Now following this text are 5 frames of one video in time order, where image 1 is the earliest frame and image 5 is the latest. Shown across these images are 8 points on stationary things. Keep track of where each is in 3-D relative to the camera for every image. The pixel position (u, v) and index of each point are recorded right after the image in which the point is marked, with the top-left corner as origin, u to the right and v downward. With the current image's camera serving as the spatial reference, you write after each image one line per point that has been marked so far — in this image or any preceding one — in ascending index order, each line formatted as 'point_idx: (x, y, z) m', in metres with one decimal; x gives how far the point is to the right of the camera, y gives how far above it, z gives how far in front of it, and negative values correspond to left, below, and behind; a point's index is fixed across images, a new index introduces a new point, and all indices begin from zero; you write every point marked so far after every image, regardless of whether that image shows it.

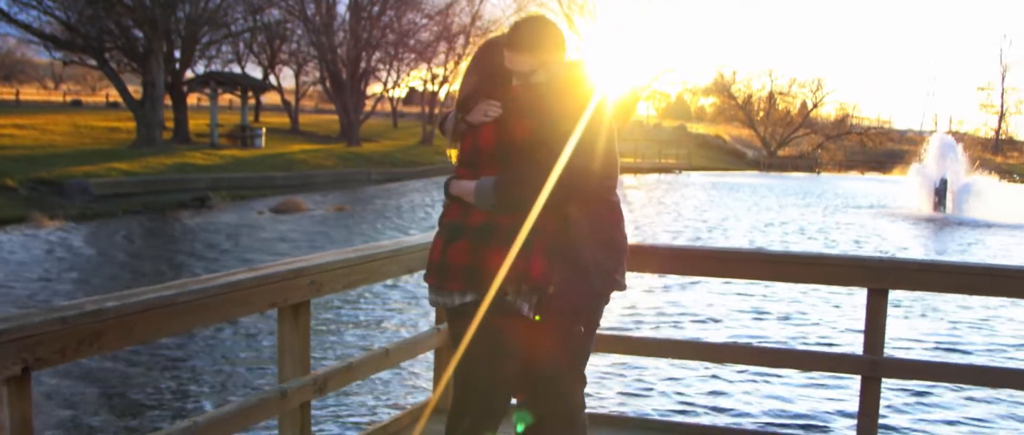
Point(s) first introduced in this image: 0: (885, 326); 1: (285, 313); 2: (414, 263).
0: (+1.5, -0.4, +3.9) m
1: (-0.7, -0.3, +3.1) m
2: (-0.4, -0.2, +3.7) m
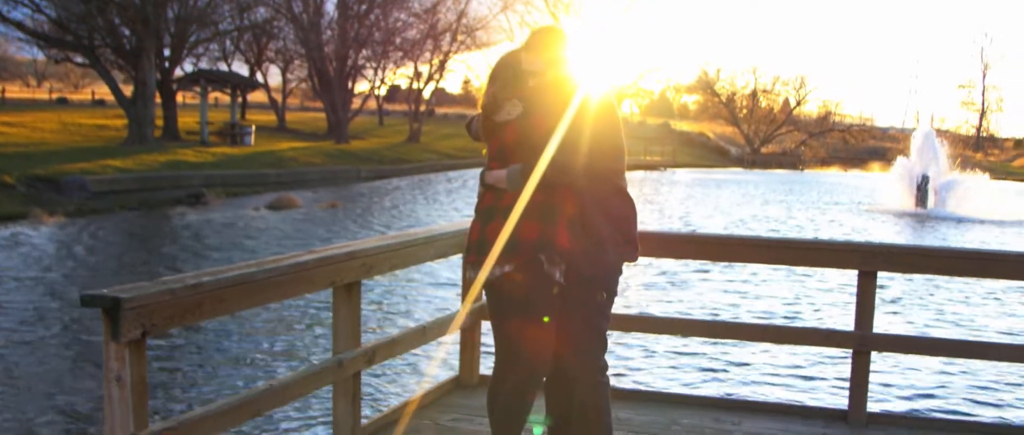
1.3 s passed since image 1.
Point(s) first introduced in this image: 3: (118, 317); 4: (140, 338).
0: (+1.6, -0.4, +4.3) m
1: (-0.6, -0.3, +3.4) m
2: (-0.3, -0.1, +4.1) m
3: (-0.9, -0.2, +2.3) m
4: (-0.9, -0.3, +2.4) m
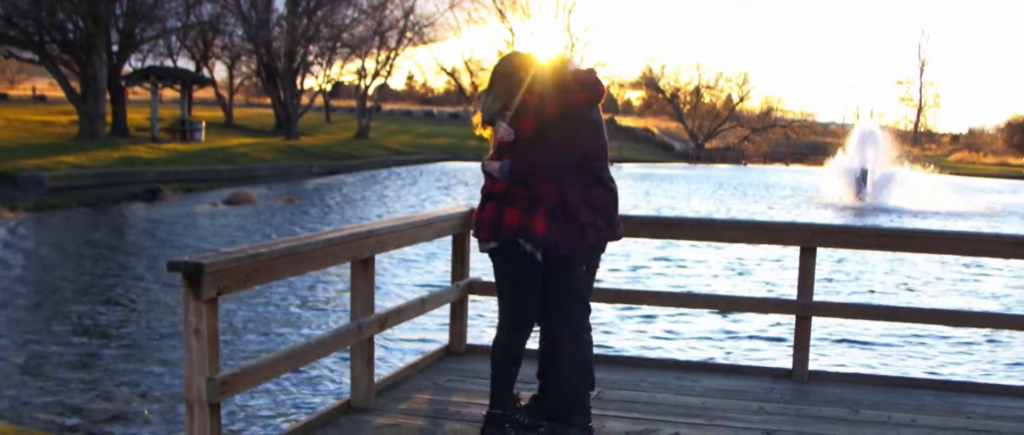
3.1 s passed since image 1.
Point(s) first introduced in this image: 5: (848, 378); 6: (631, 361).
0: (+1.5, -0.3, +4.9) m
1: (-0.6, -0.2, +3.9) m
2: (-0.3, -0.1, +4.6) m
3: (-0.9, -0.2, +2.8) m
4: (-0.9, -0.2, +2.9) m
5: (+1.7, -0.8, +4.9) m
6: (+0.6, -0.7, +5.1) m
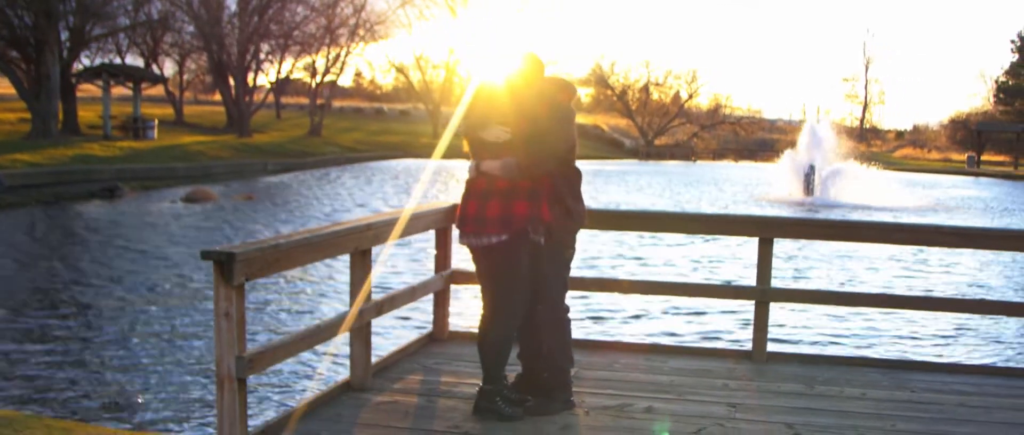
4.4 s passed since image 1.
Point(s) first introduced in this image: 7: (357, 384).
0: (+1.4, -0.3, +5.3) m
1: (-0.7, -0.2, +4.2) m
2: (-0.4, 0.0, +4.9) m
3: (-0.9, -0.2, +3.1) m
4: (-0.9, -0.2, +3.2) m
5: (+1.6, -0.8, +5.3) m
6: (+0.5, -0.7, +5.5) m
7: (-0.7, -0.7, +4.4) m
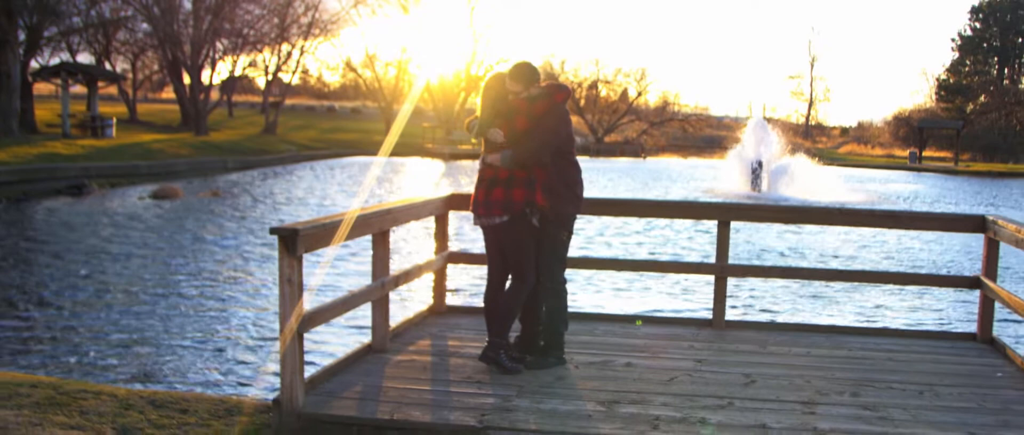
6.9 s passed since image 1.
0: (+1.3, -0.2, +6.1) m
1: (-0.7, -0.1, +4.9) m
2: (-0.5, +0.1, +5.6) m
3: (-0.9, -0.1, +3.8) m
4: (-0.8, -0.1, +3.9) m
5: (+1.5, -0.7, +6.1) m
6: (+0.4, -0.6, +6.2) m
7: (-0.7, -0.7, +5.1) m
